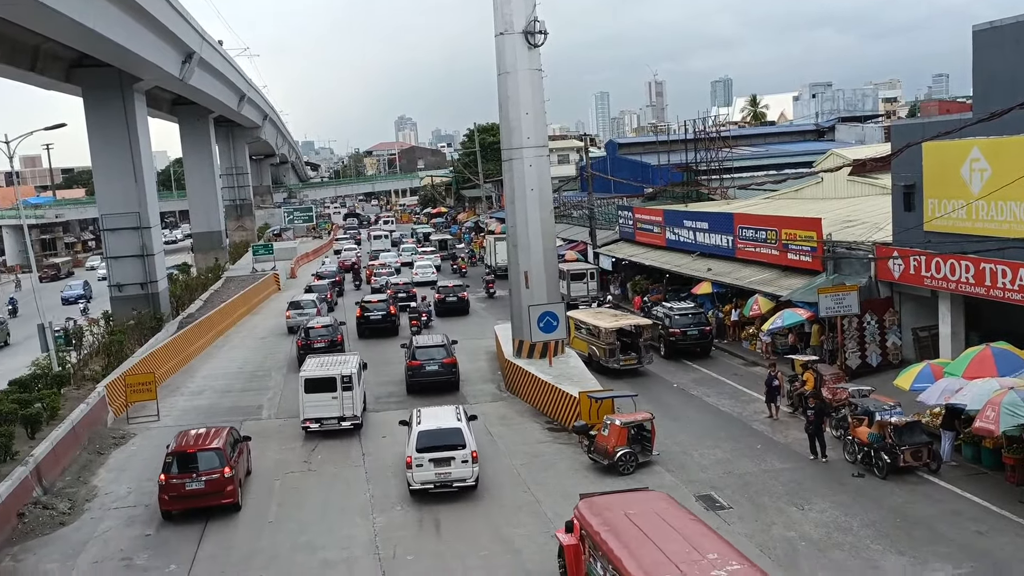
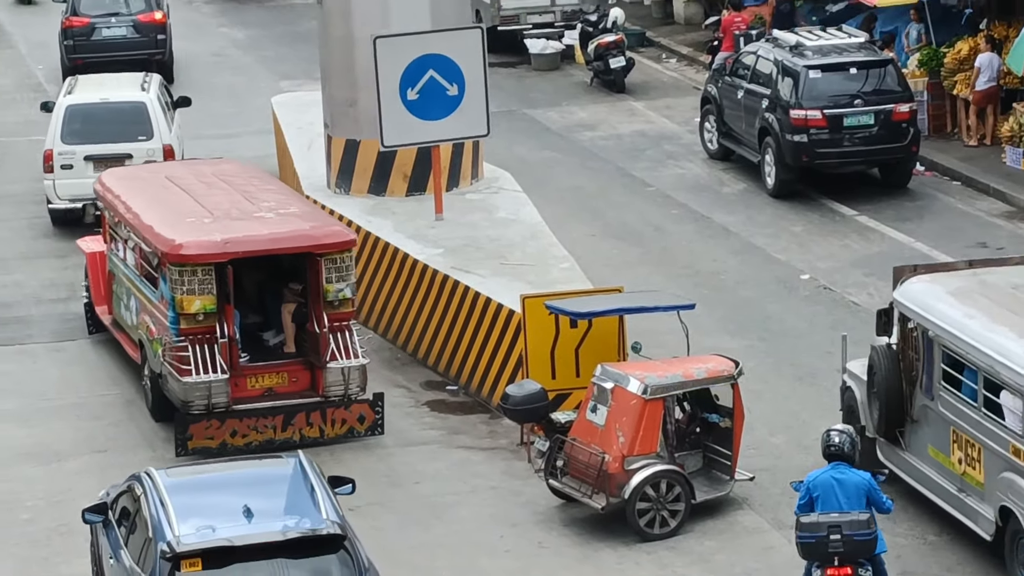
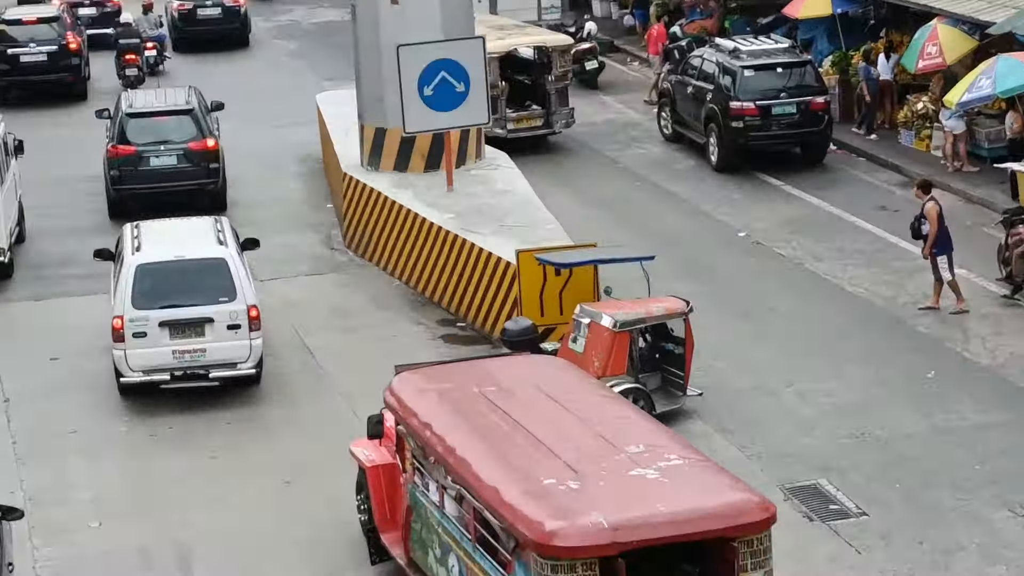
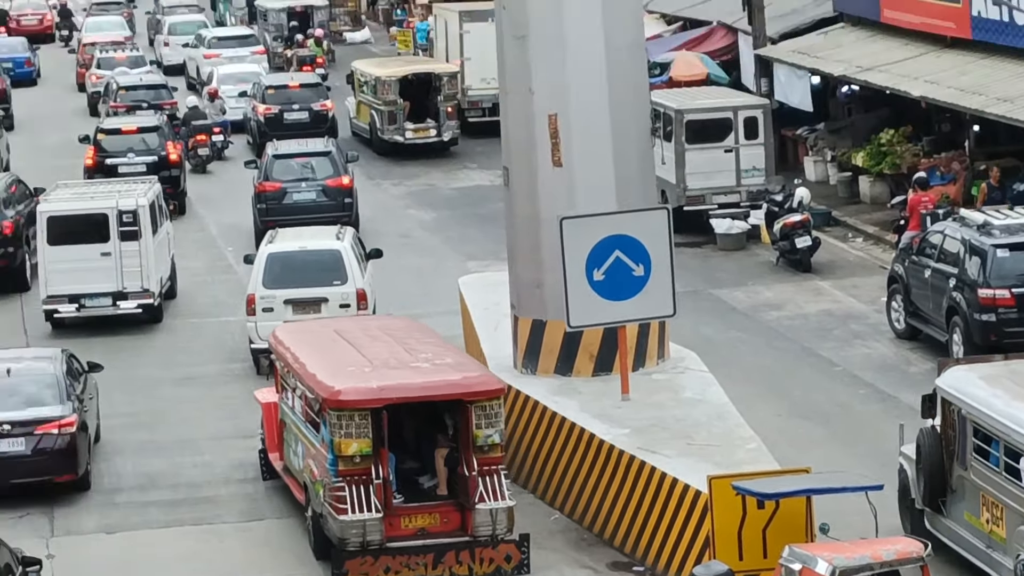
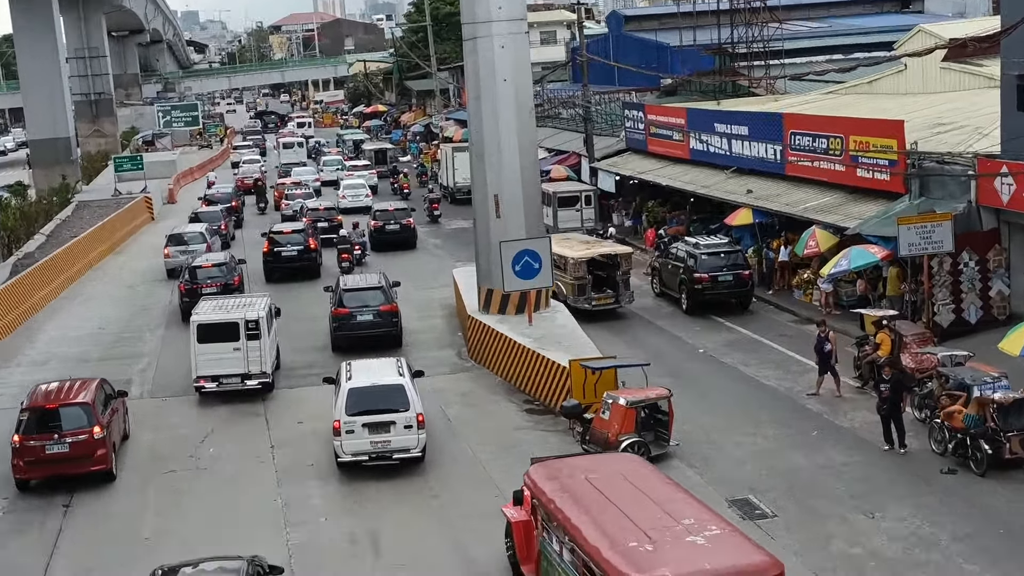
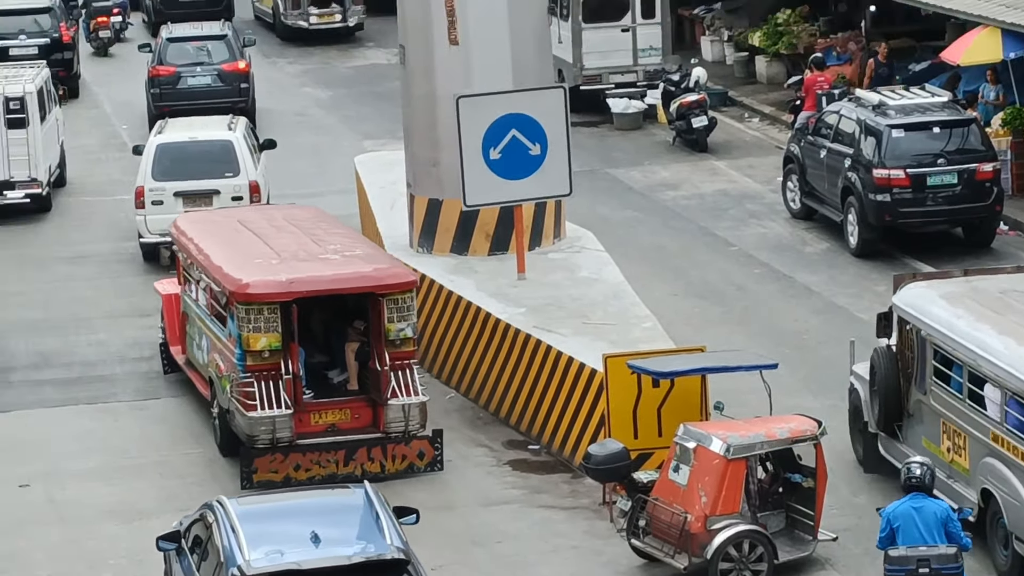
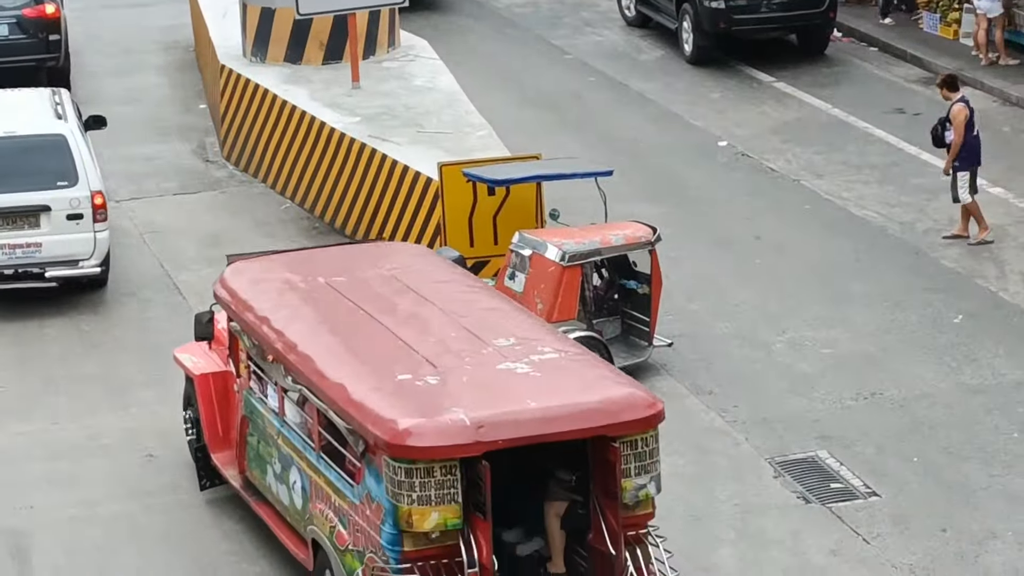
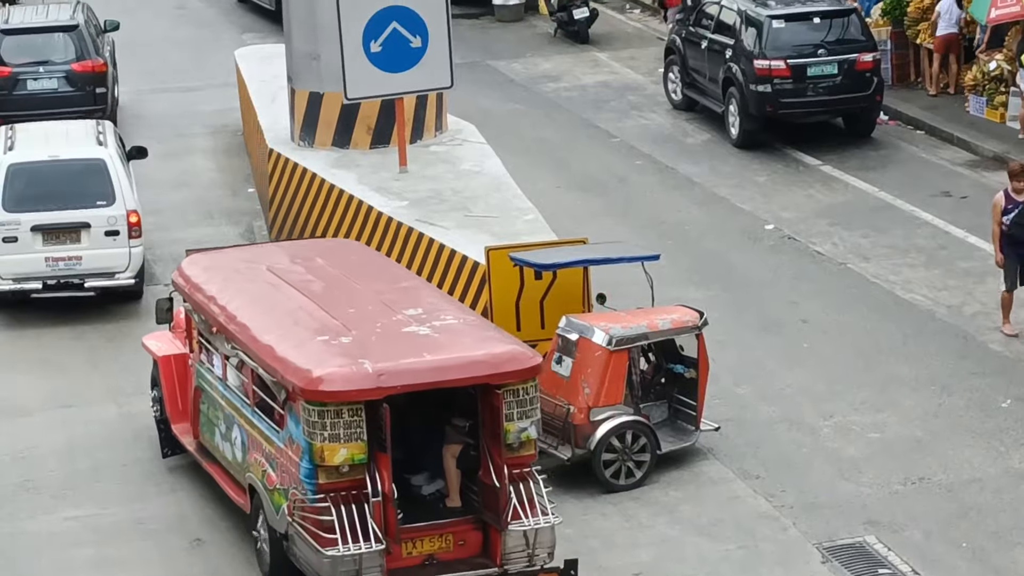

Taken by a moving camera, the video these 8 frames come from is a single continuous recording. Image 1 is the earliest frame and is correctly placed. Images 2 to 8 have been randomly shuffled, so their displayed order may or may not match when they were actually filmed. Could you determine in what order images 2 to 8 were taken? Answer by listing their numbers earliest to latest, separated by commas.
5, 3, 7, 8, 2, 6, 4
